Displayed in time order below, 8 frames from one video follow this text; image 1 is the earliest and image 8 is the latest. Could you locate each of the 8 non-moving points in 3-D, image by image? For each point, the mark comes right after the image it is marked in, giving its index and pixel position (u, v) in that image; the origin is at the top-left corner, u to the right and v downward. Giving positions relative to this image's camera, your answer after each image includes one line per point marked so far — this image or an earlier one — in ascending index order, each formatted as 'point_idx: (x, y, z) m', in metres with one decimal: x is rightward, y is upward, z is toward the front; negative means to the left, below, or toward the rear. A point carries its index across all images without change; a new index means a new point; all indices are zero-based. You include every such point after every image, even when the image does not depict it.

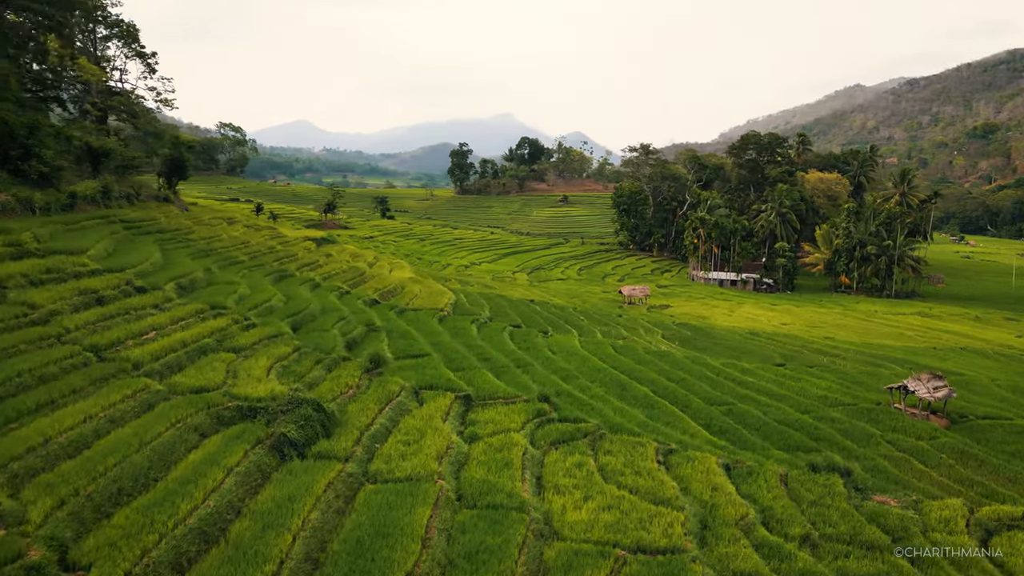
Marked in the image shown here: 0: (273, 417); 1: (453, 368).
0: (-3.7, -2.0, +10.9) m
1: (-1.4, -1.9, +16.6) m
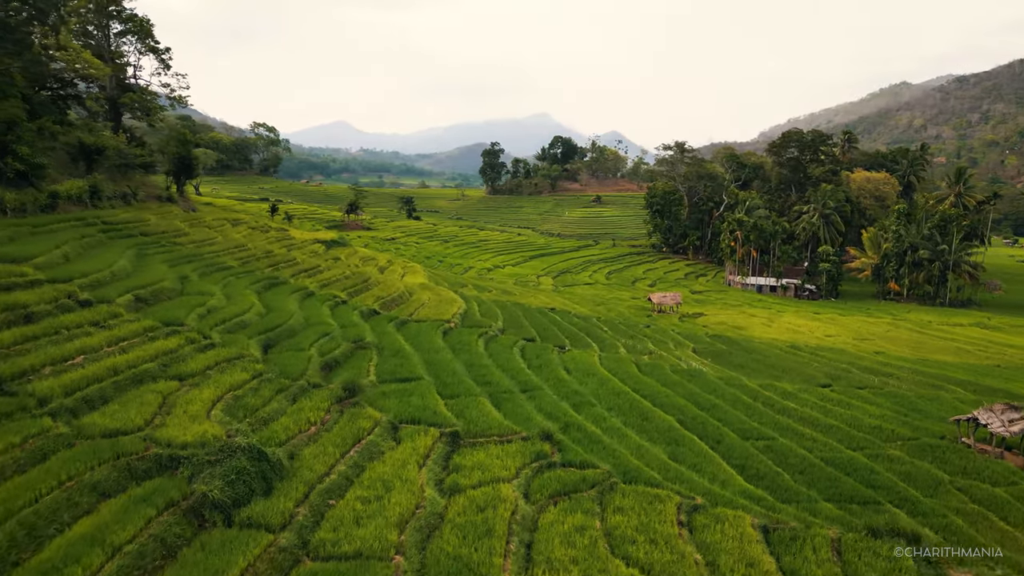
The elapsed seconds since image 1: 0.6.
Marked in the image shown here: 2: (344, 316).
0: (-3.9, -2.3, +8.9) m
1: (-1.3, -2.2, +14.5) m
2: (-4.5, -0.8, +19.0) m
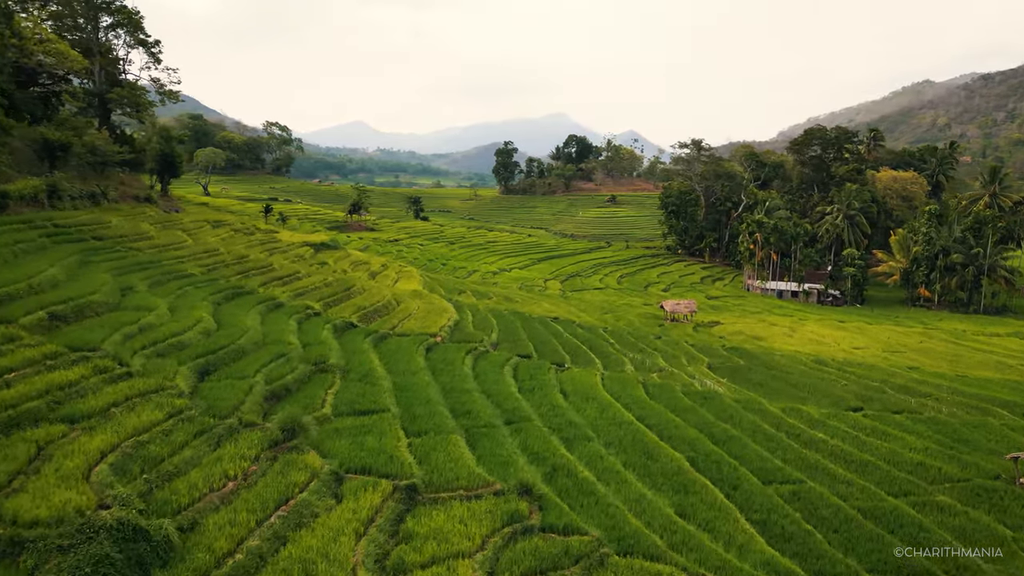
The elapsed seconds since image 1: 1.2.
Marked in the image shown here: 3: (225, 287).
0: (-4.4, -2.6, +6.7) m
1: (-1.7, -2.5, +12.3) m
2: (-4.7, -1.0, +16.8) m
3: (-7.5, 0.0, +18.6) m
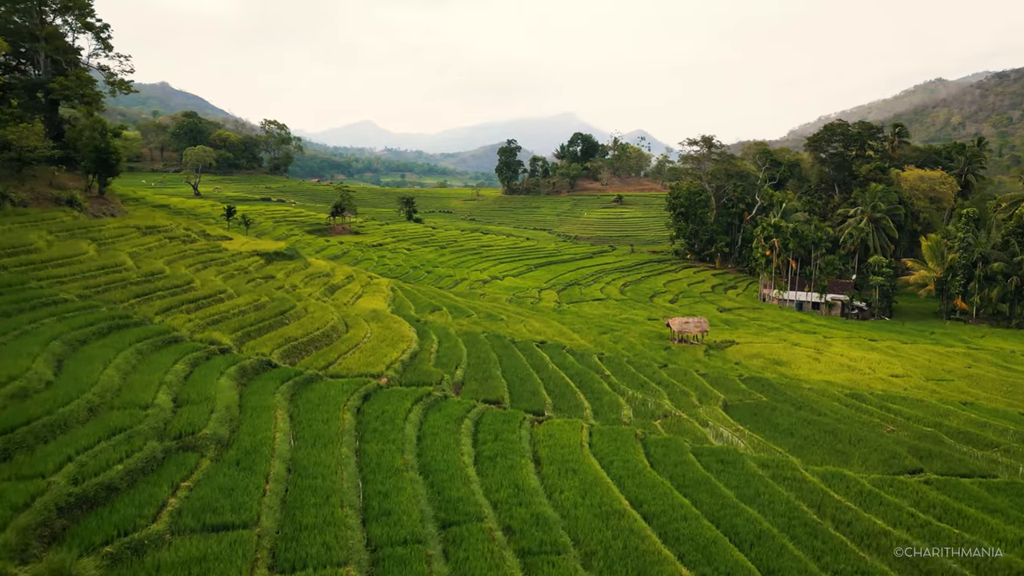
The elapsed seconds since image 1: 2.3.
0: (-5.4, -3.2, +2.6) m
1: (-2.6, -3.1, +8.1) m
2: (-5.6, -1.7, +12.7) m
3: (-8.3, -0.6, +14.5) m
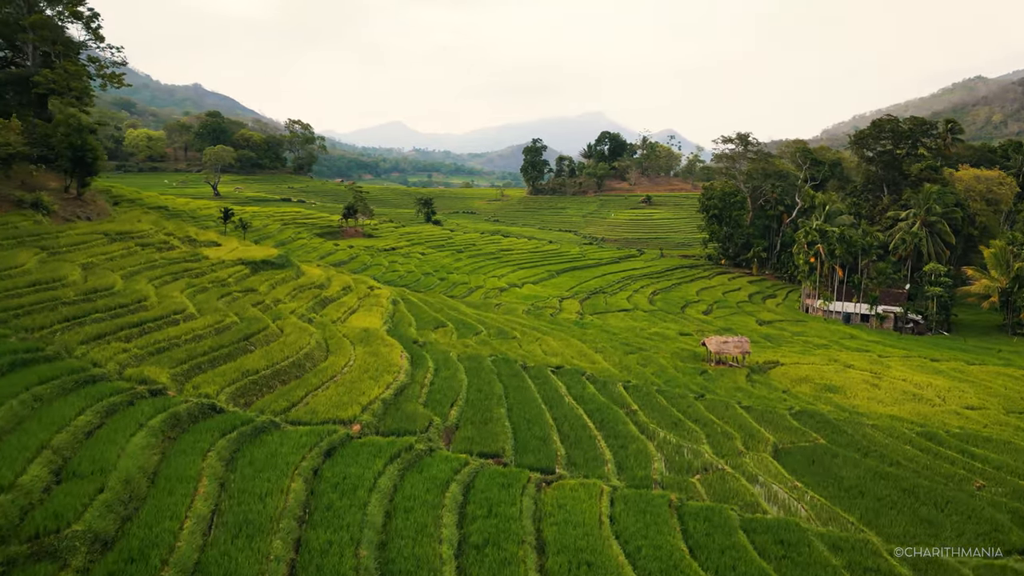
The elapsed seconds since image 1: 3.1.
0: (-5.8, -3.6, -0.3) m
1: (-2.8, -3.6, +5.1) m
2: (-5.6, -2.1, +9.8) m
3: (-8.3, -1.0, +11.7) m
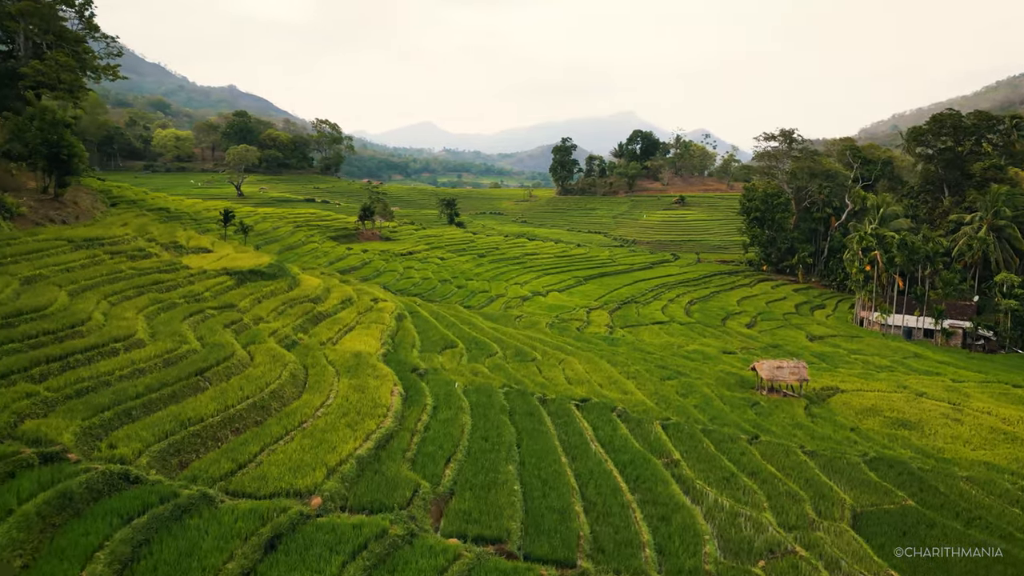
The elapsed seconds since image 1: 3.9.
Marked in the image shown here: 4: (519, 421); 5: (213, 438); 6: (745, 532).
0: (-6.3, -4.0, -3.1) m
1: (-3.1, -4.0, +2.1) m
2: (-5.6, -2.5, +7.0) m
3: (-8.2, -1.4, +9.0) m
4: (+0.2, -2.8, +14.8) m
5: (-4.6, -2.3, +11.0) m
6: (+3.8, -4.0, +11.7) m
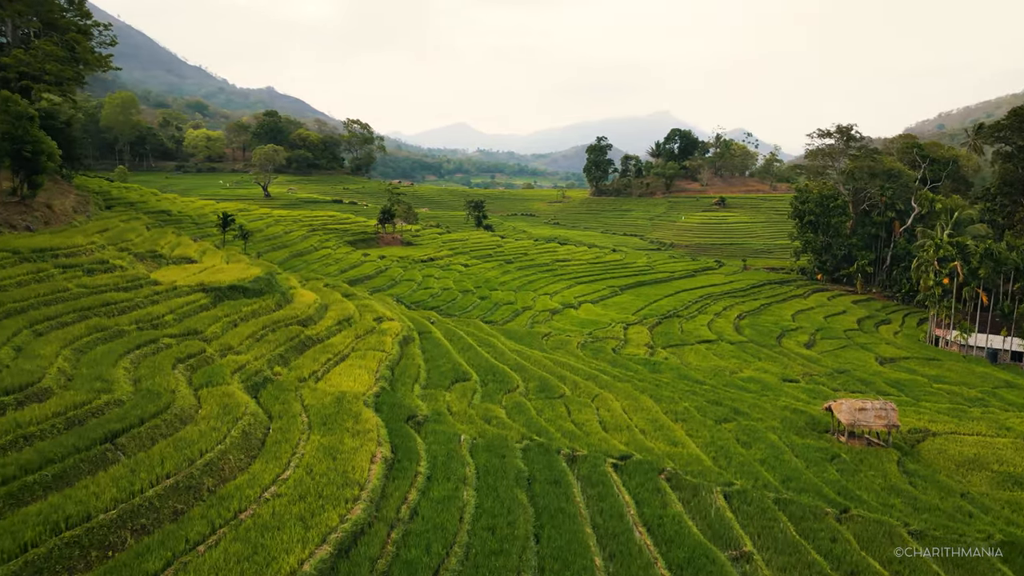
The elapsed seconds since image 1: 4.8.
0: (-6.8, -4.5, -6.2) m
1: (-3.4, -4.5, -1.1) m
2: (-5.7, -3.0, +3.8) m
3: (-8.2, -1.9, +5.9) m
4: (+0.5, -3.3, +11.4) m
5: (-4.5, -2.8, +7.7) m
6: (+4.0, -4.5, +8.1) m
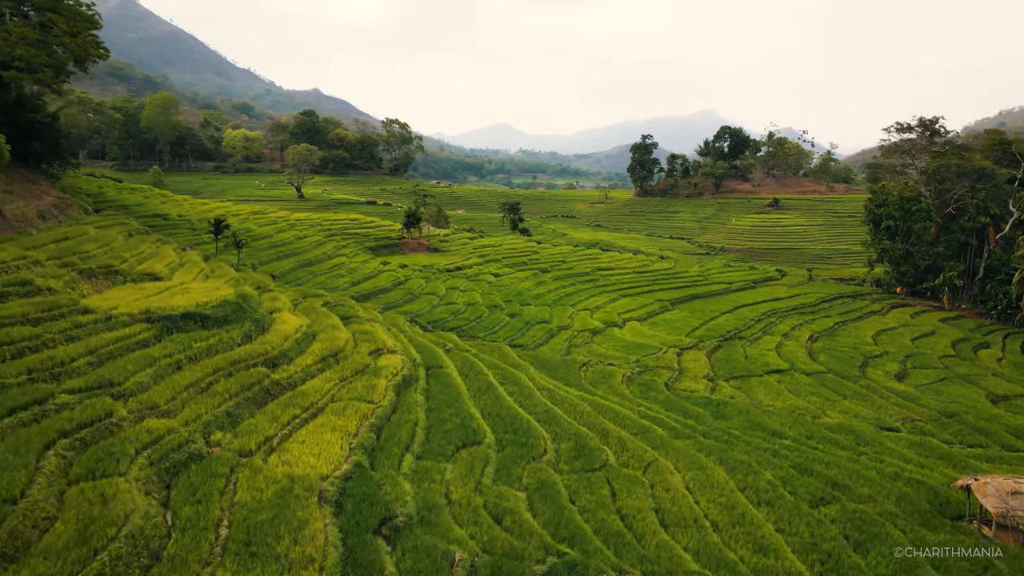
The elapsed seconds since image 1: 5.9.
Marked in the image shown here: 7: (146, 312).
0: (-7.7, -5.1, -10.0) m
1: (-4.0, -5.1, -5.1) m
2: (-6.0, -3.6, 0.0) m
3: (-8.3, -2.4, +2.2) m
4: (+0.6, -4.0, +7.2) m
5: (-4.5, -3.4, +3.8) m
6: (+3.9, -5.2, +3.7) m
7: (-7.4, -0.5, +14.7) m
